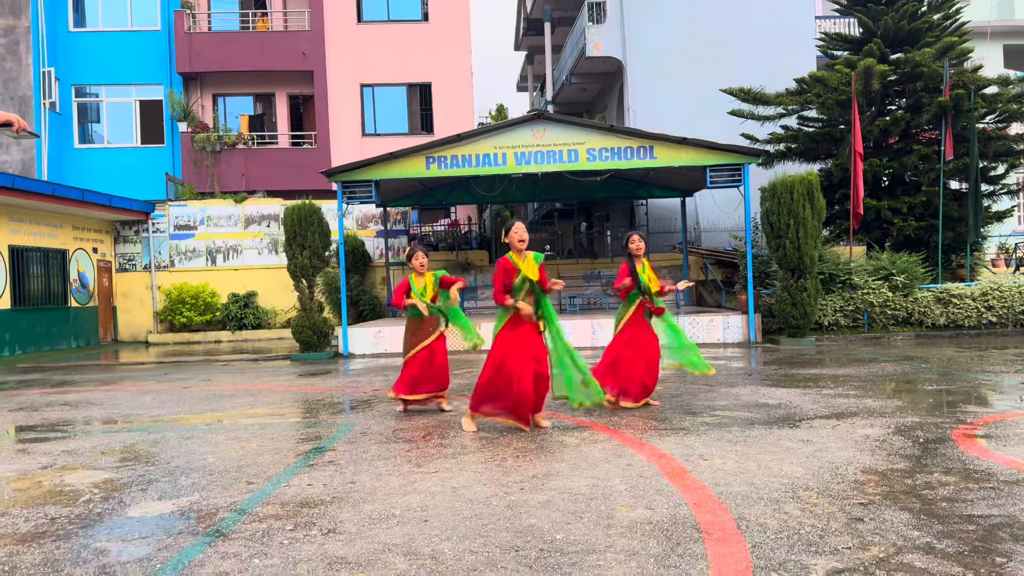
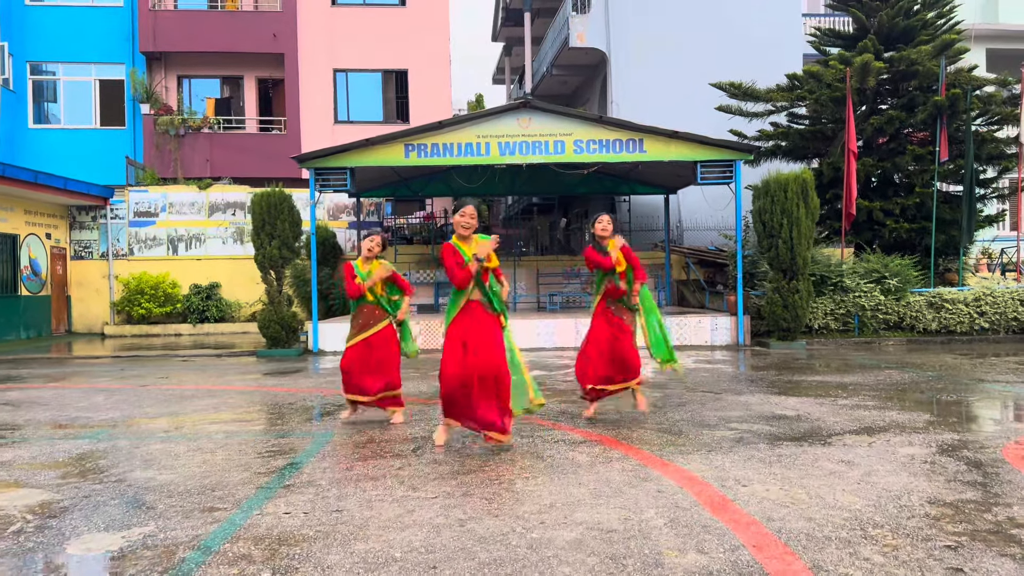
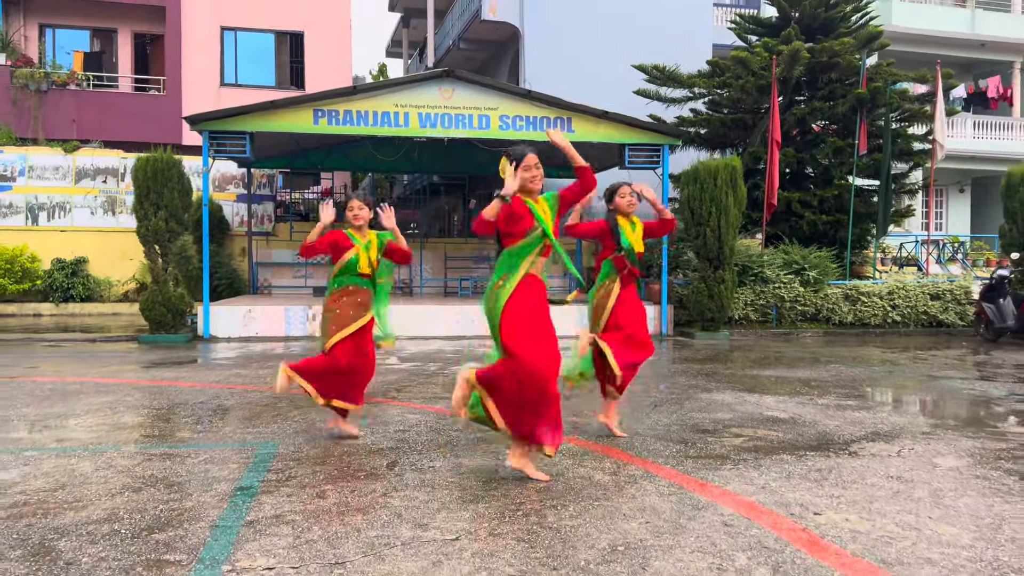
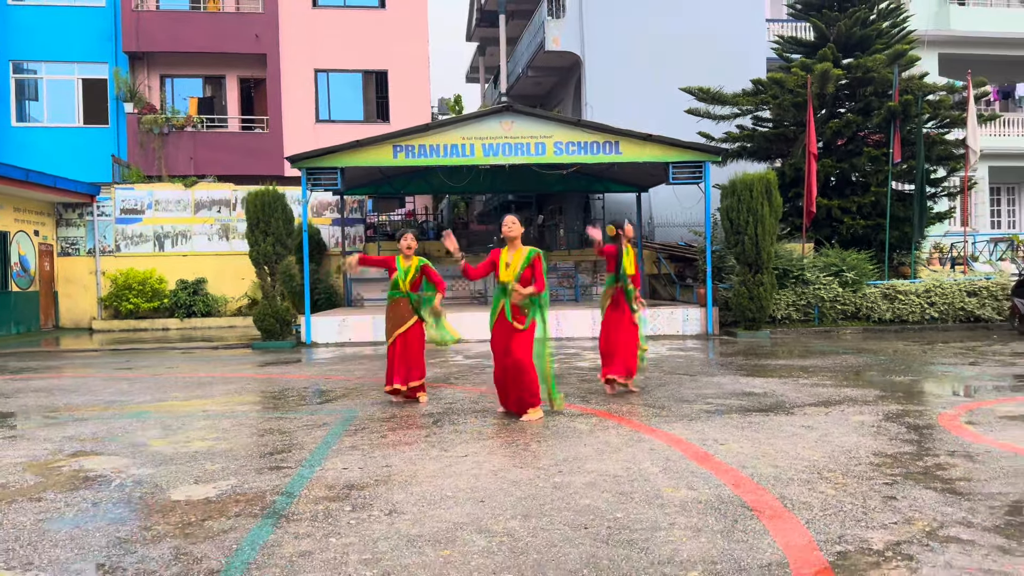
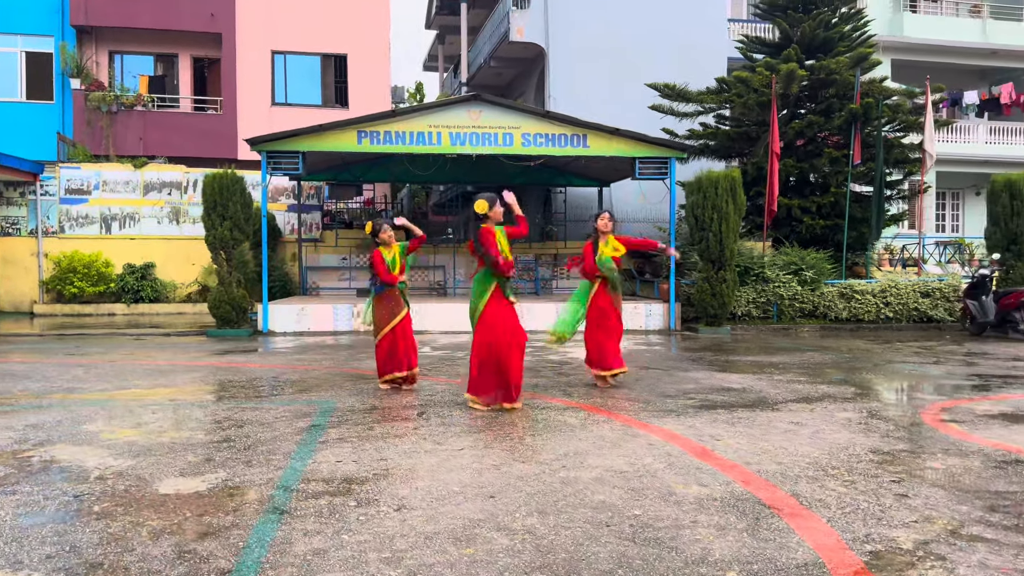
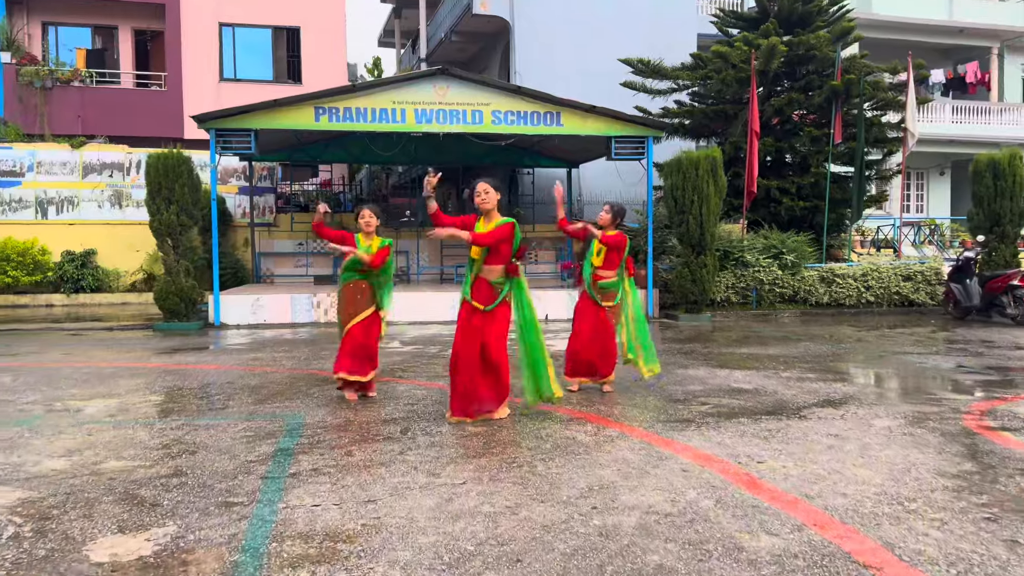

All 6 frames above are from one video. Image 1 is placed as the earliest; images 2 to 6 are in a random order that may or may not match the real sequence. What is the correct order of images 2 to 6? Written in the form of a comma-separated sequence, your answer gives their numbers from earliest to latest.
2, 4, 5, 6, 3
